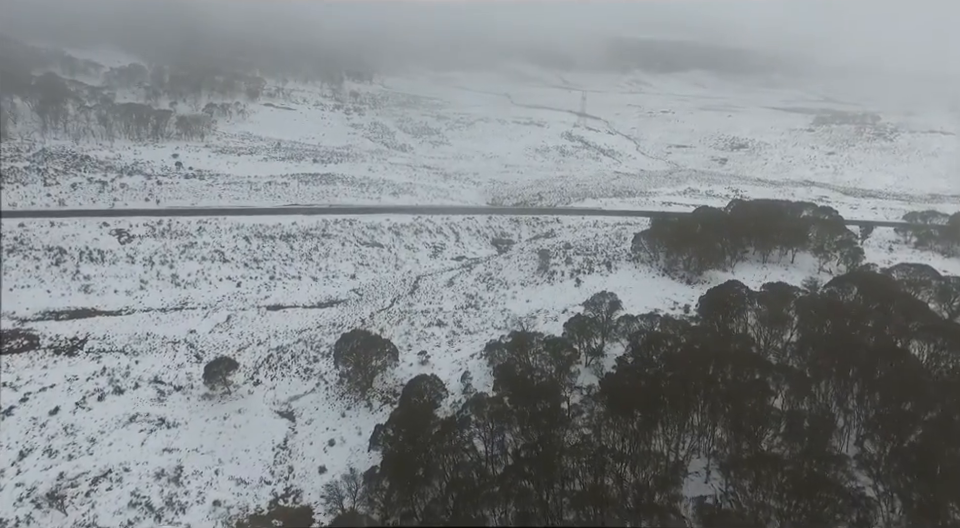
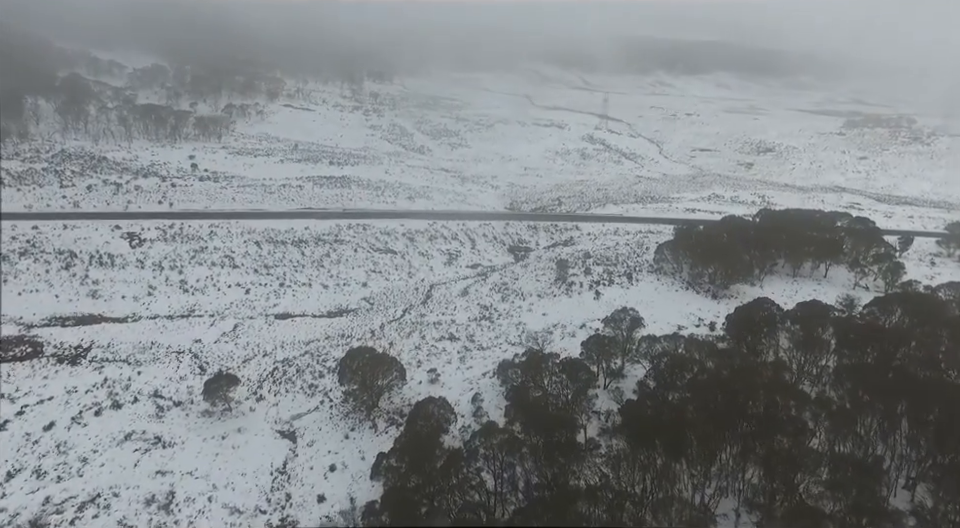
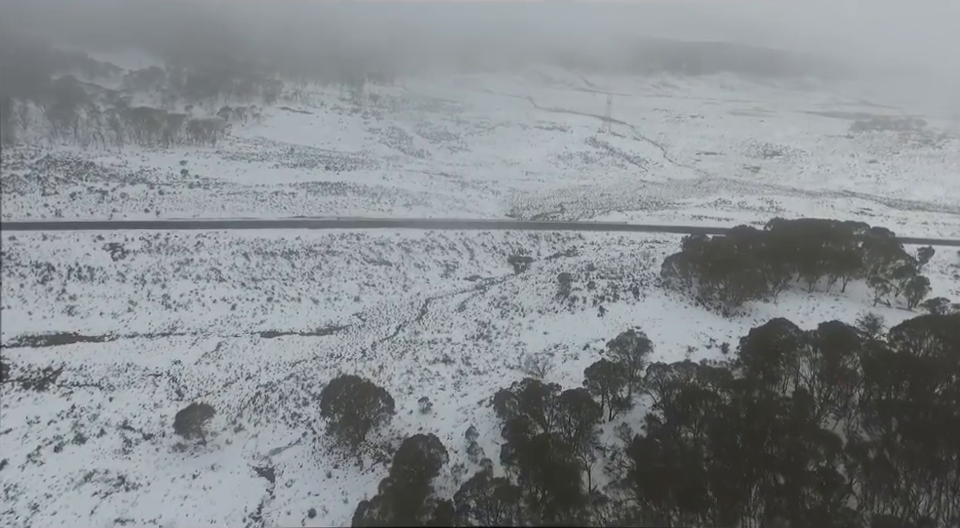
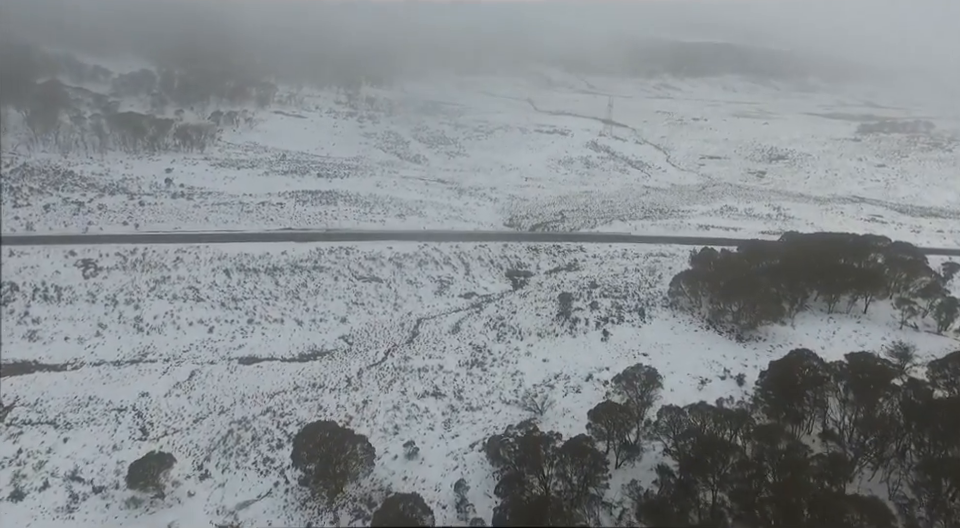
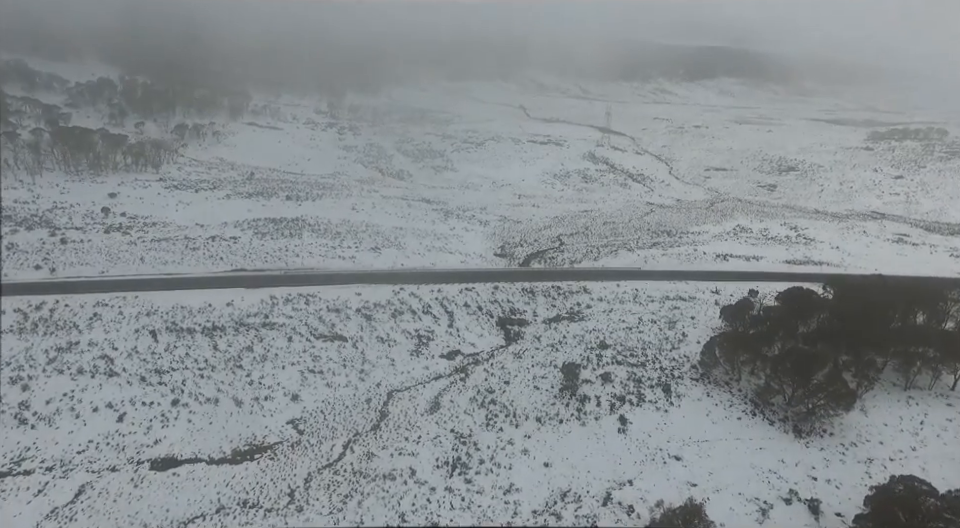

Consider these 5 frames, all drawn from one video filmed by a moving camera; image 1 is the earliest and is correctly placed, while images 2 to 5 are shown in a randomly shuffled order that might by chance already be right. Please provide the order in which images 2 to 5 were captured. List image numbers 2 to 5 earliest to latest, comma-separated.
2, 3, 4, 5
